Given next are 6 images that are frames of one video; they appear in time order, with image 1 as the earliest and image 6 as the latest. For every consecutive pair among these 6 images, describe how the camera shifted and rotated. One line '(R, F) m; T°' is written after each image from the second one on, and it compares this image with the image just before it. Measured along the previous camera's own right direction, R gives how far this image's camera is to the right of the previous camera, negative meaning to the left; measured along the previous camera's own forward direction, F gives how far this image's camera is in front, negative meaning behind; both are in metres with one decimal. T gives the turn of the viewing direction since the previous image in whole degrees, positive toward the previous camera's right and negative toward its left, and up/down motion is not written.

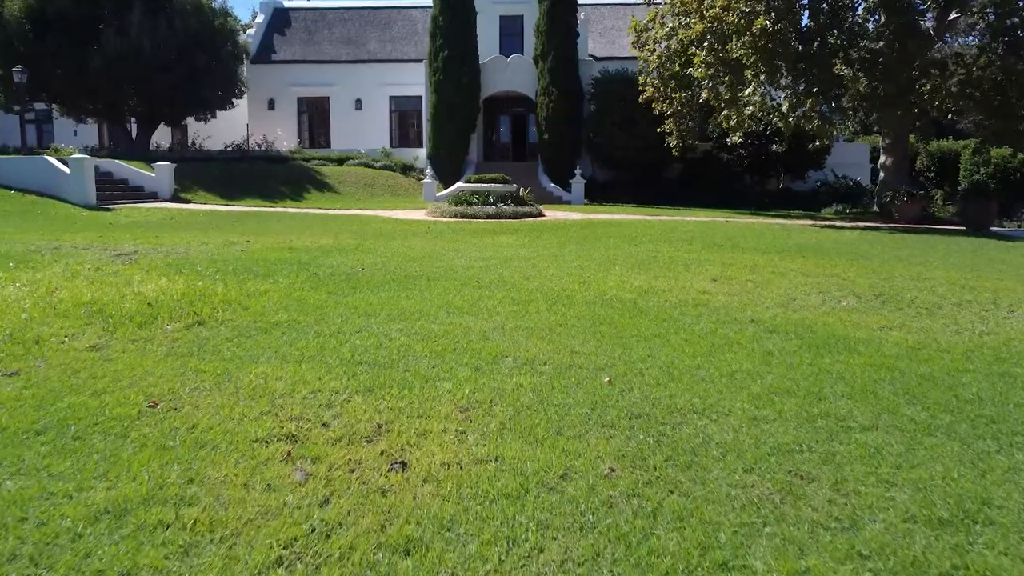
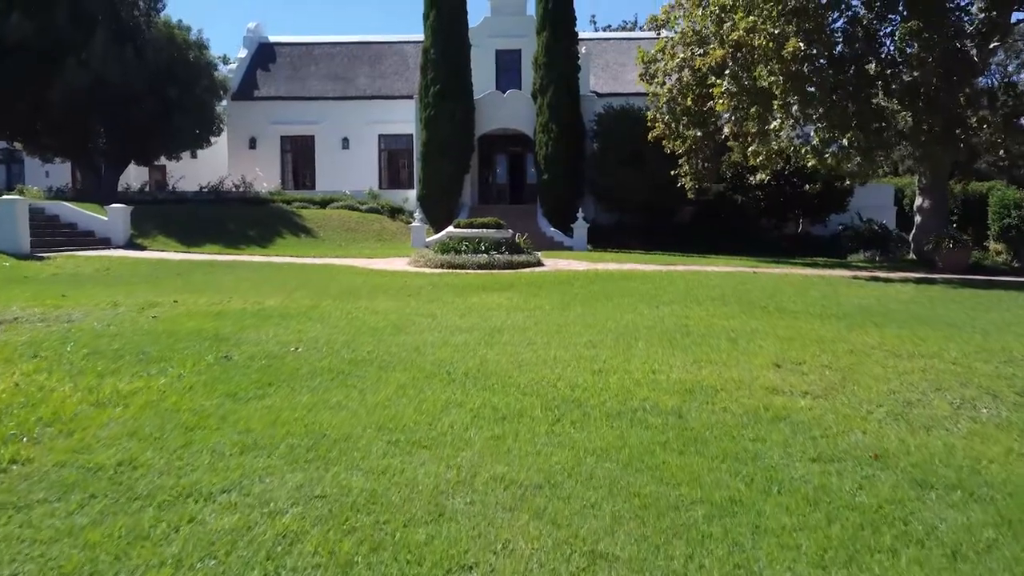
(+0.1, +2.7) m; 0°
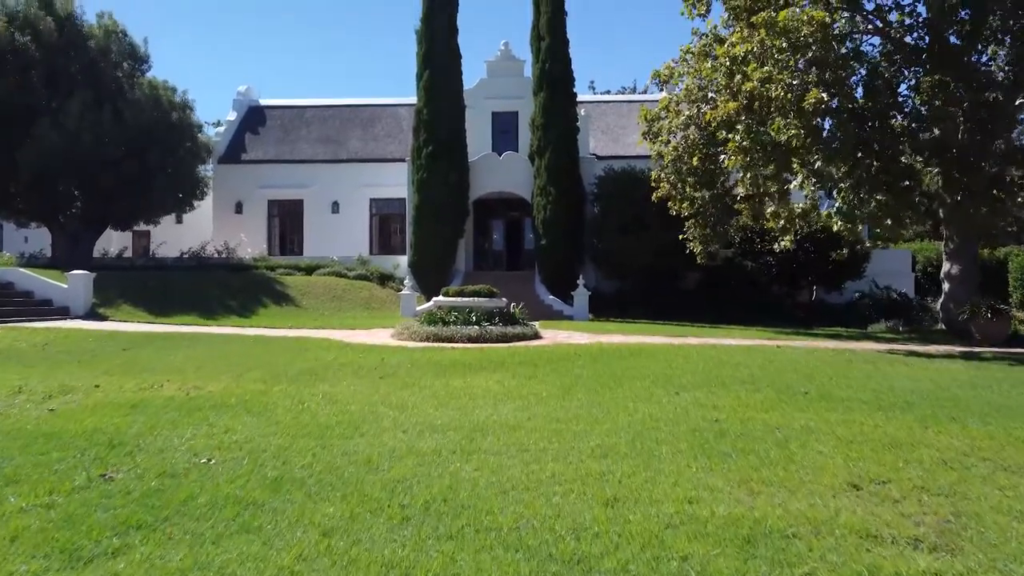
(+0.1, +1.8) m; 0°
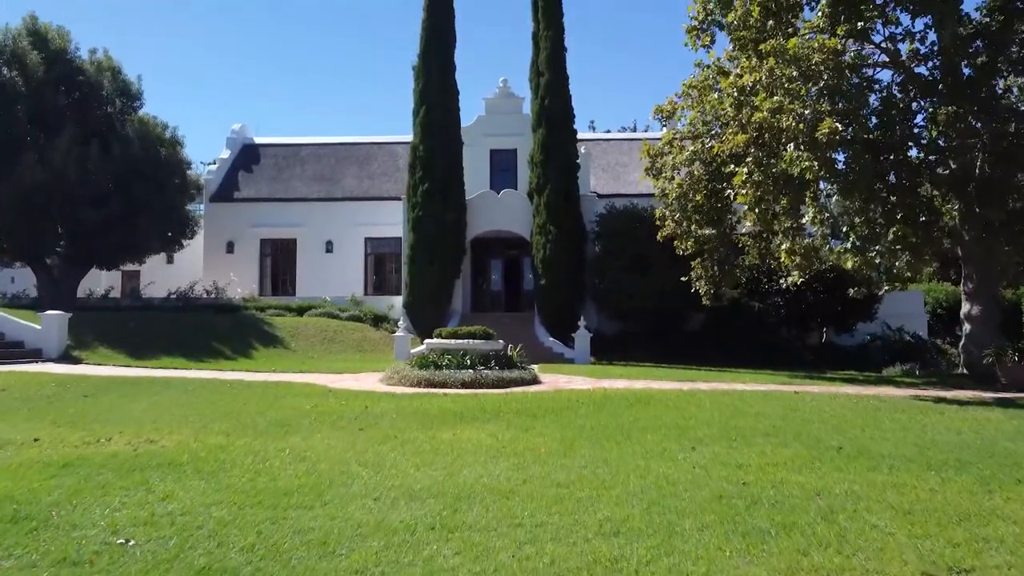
(+0.1, +1.0) m; 0°
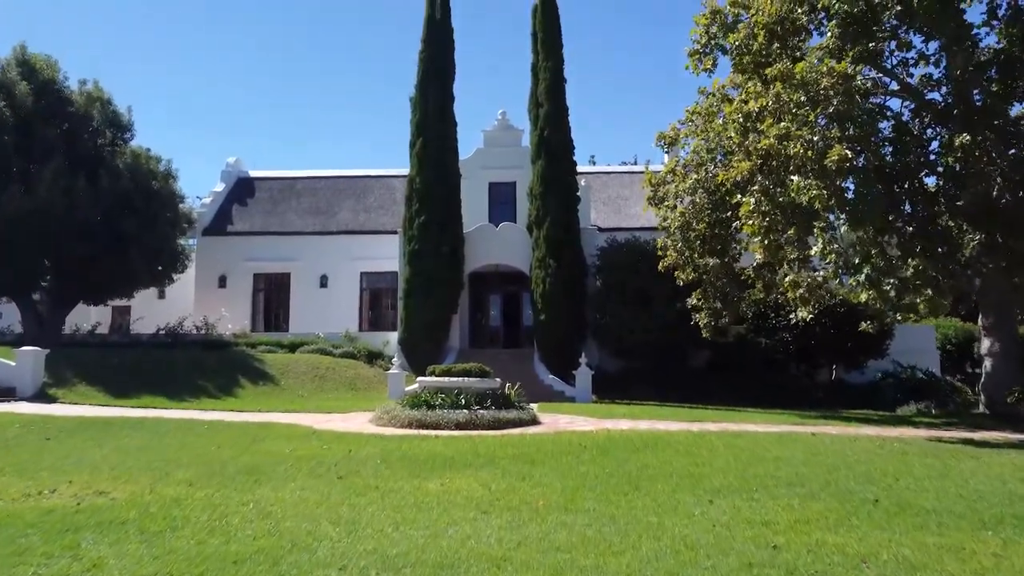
(+0.1, +0.8) m; 0°
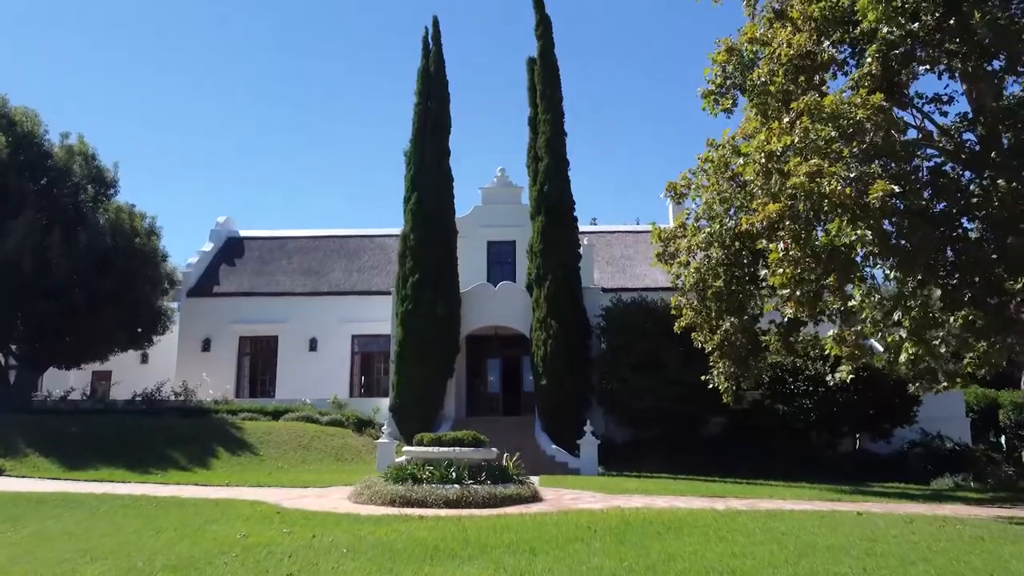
(0.0, +1.6) m; 0°
